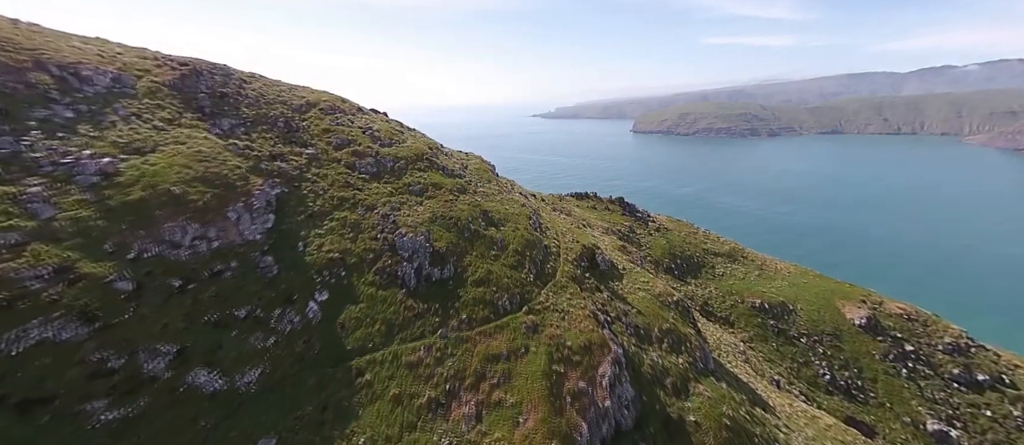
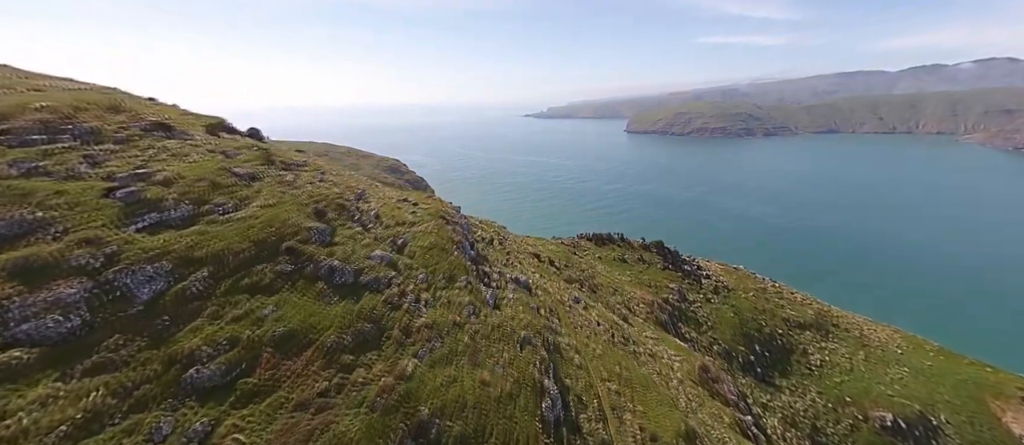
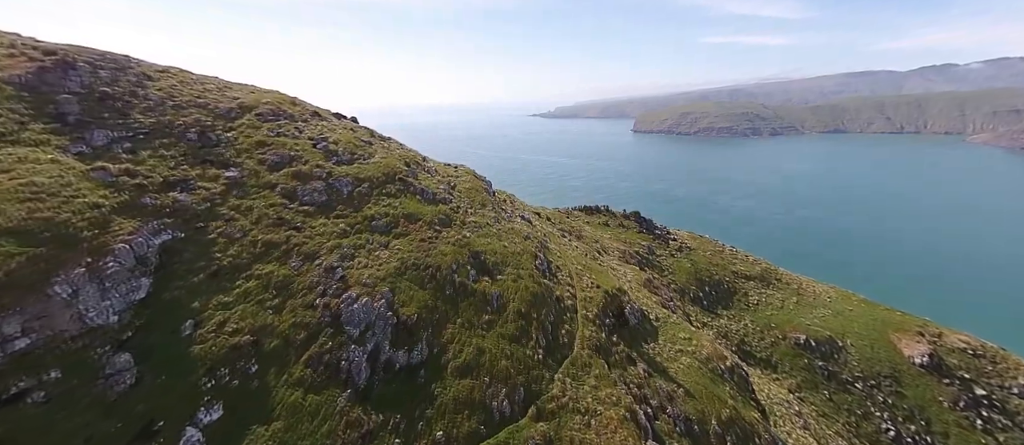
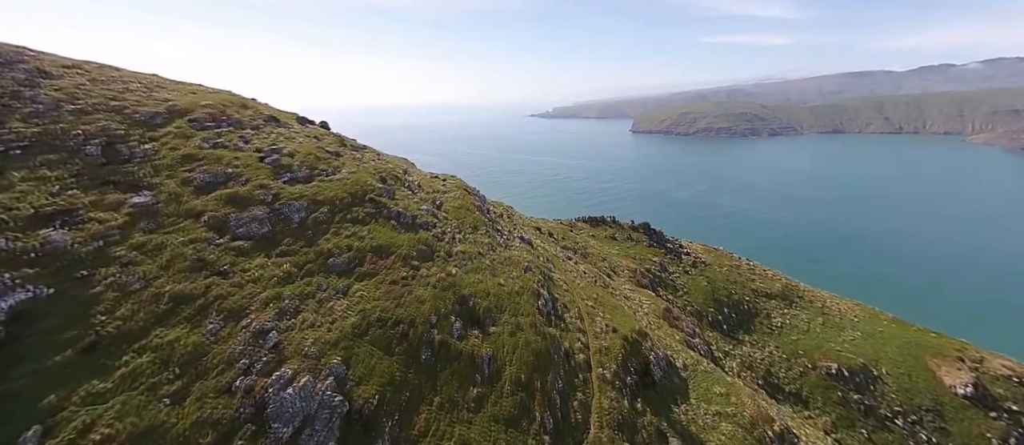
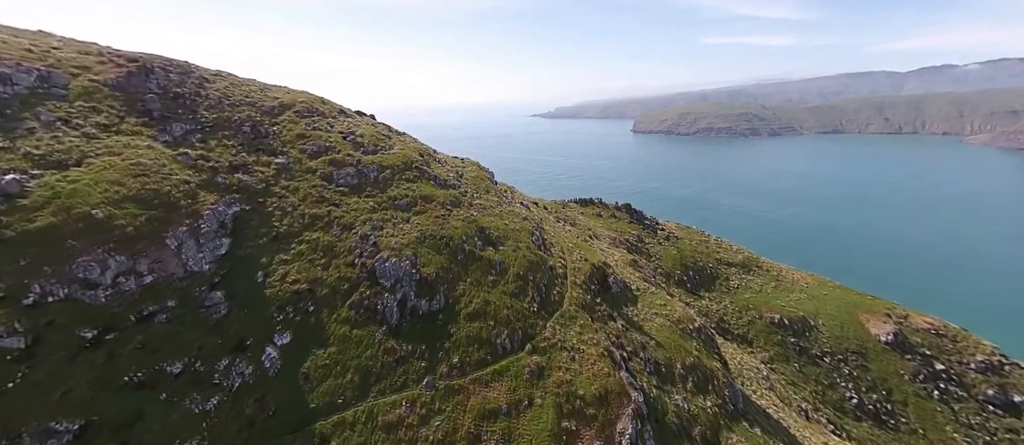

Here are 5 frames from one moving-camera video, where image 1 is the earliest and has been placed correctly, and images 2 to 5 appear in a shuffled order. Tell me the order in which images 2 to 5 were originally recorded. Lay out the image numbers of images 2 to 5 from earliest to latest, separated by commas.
5, 3, 4, 2
